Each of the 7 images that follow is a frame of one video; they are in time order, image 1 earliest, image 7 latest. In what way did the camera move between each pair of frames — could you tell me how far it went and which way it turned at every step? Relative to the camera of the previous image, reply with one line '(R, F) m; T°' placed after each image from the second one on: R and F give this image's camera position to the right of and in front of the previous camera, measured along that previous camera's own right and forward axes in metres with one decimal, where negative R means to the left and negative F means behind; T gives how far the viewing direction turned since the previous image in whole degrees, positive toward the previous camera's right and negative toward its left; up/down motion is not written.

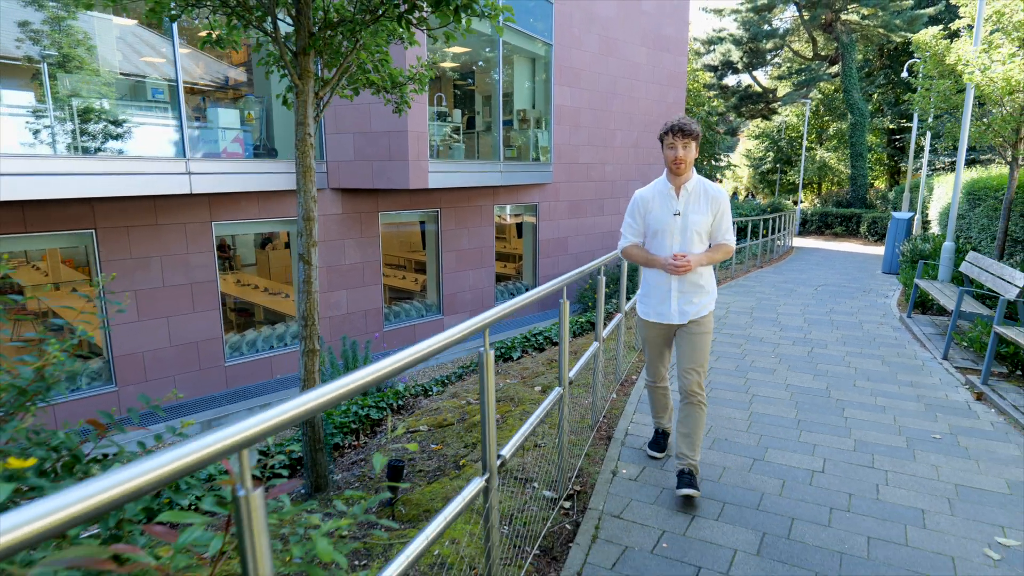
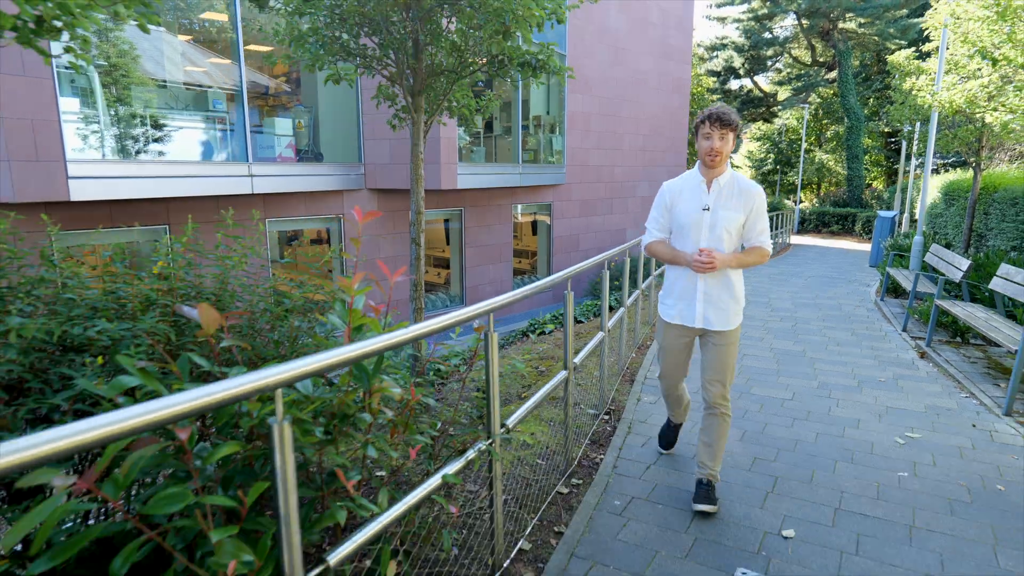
(-0.4, -1.4) m; 0°
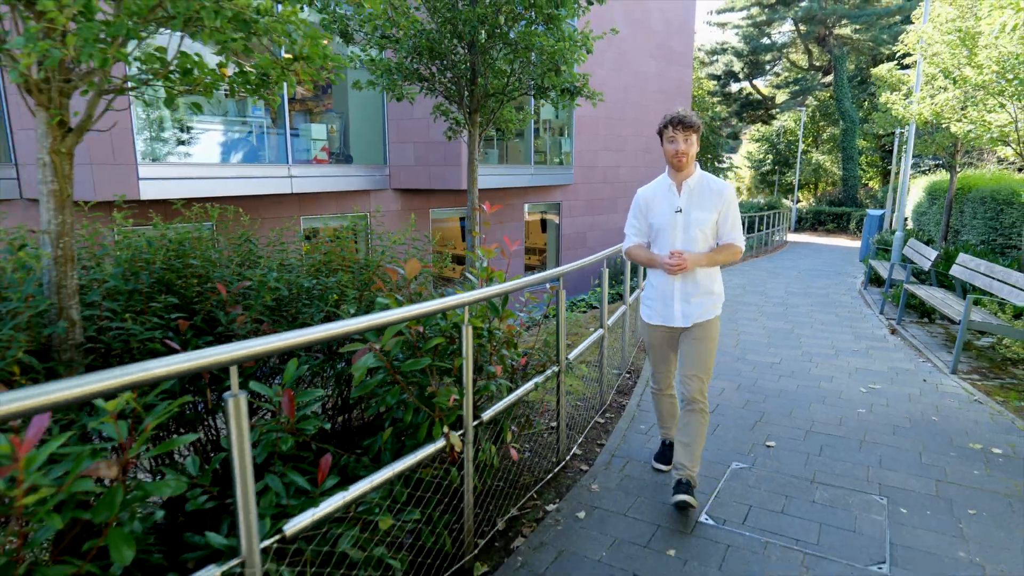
(-0.4, -1.1) m; 0°
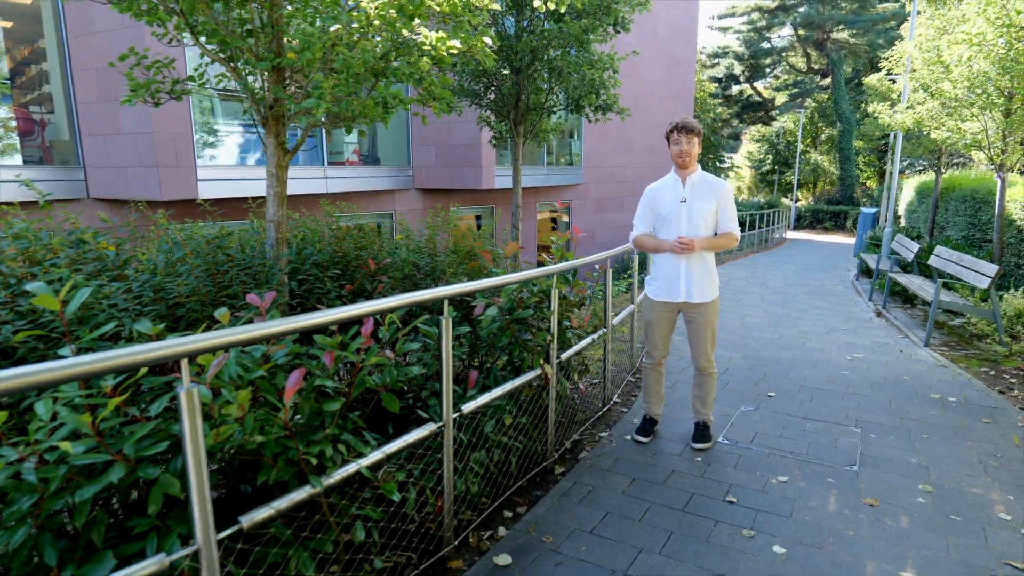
(-0.5, -1.1) m; 0°
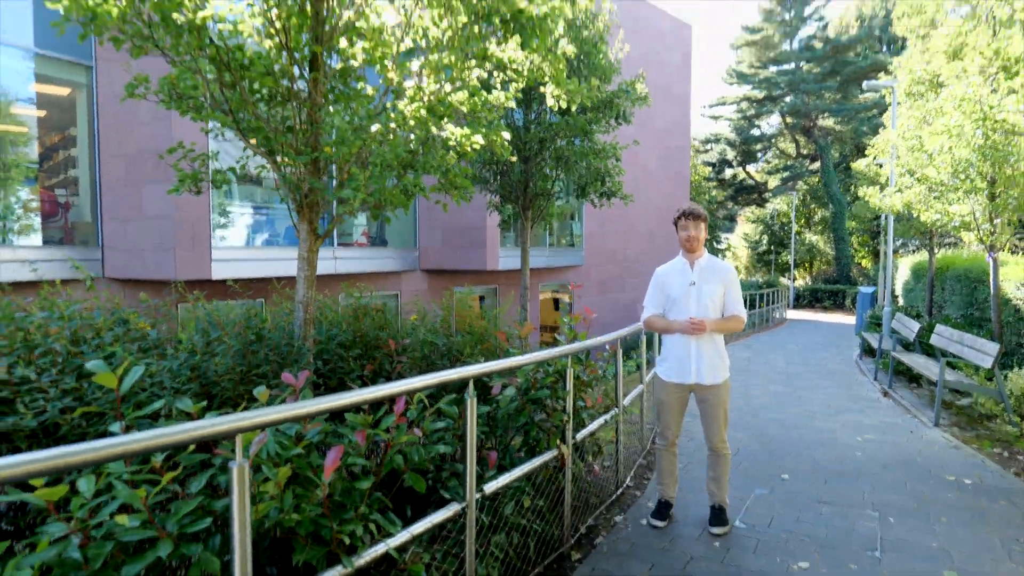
(-0.1, -0.1) m; 0°
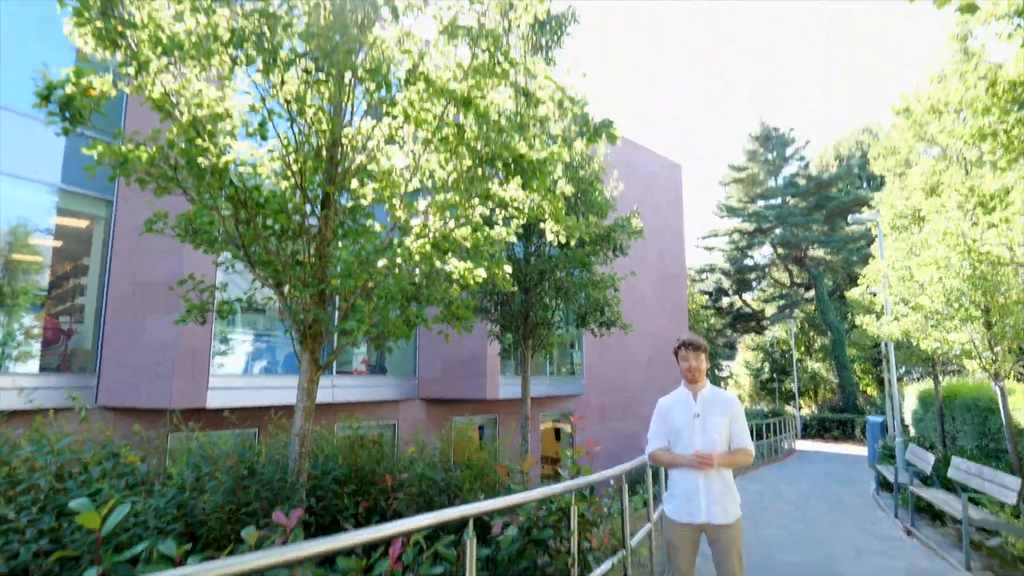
(0.0, 0.0) m; 0°
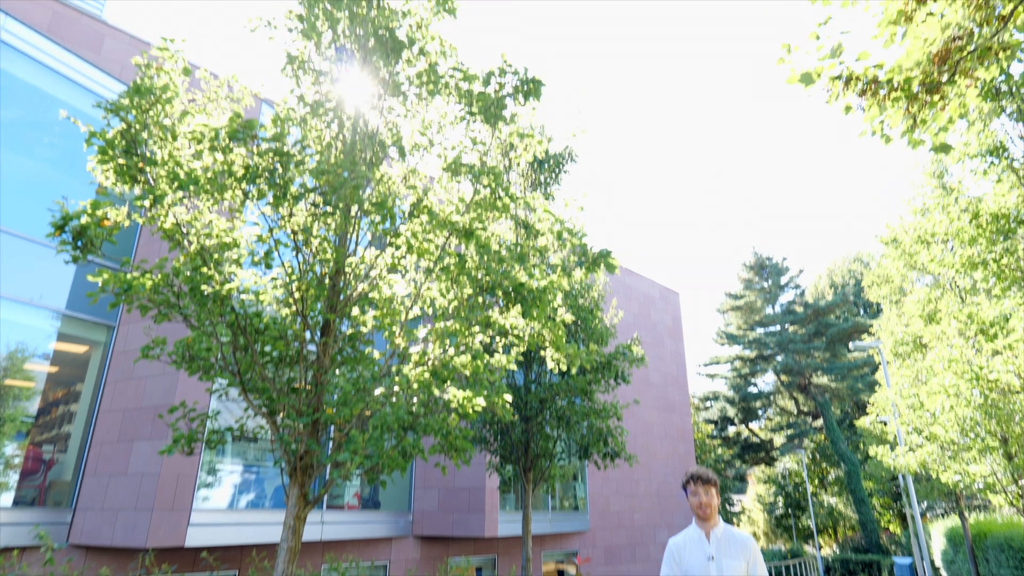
(0.0, 0.0) m; 0°
